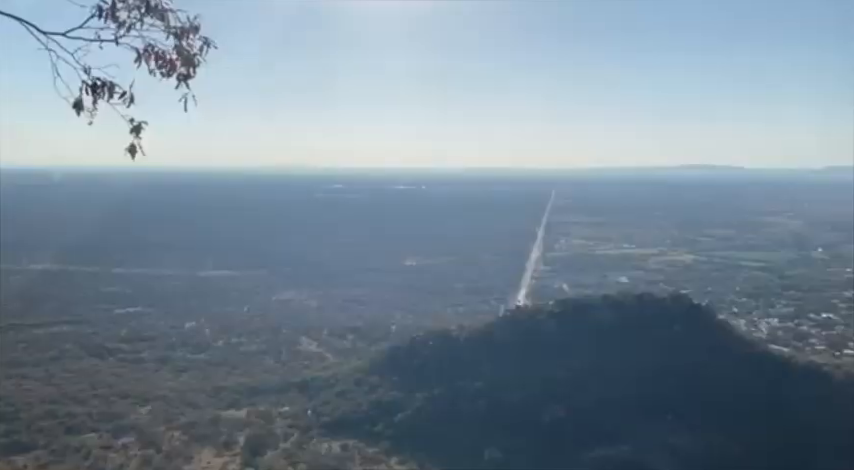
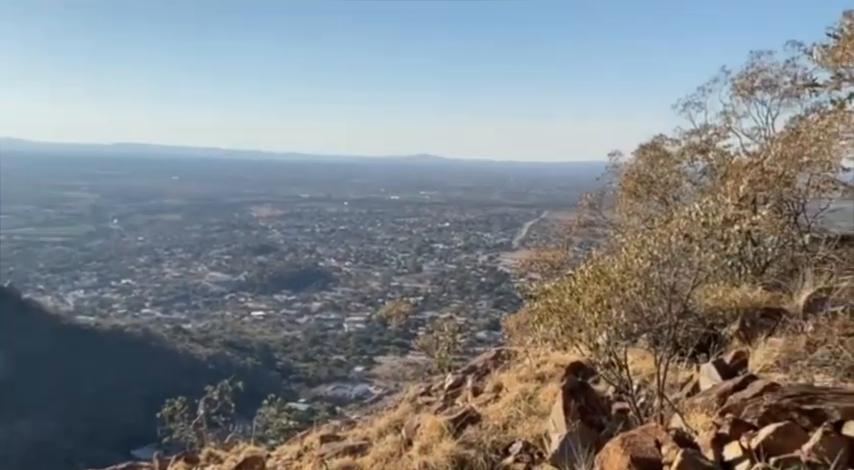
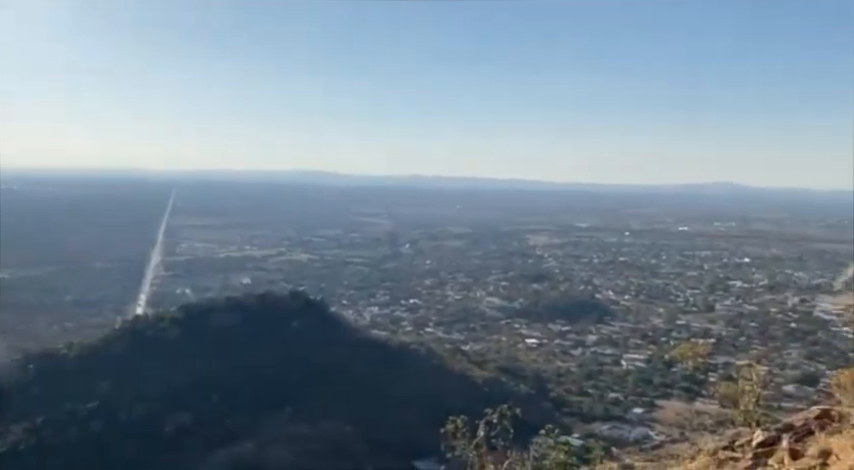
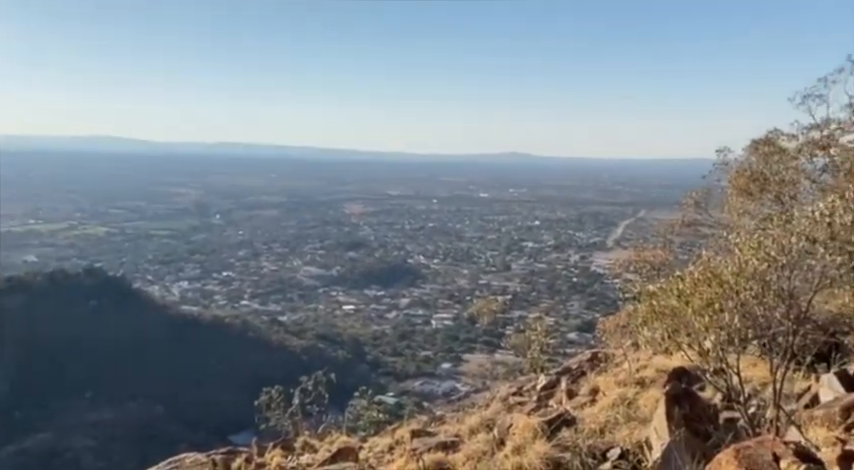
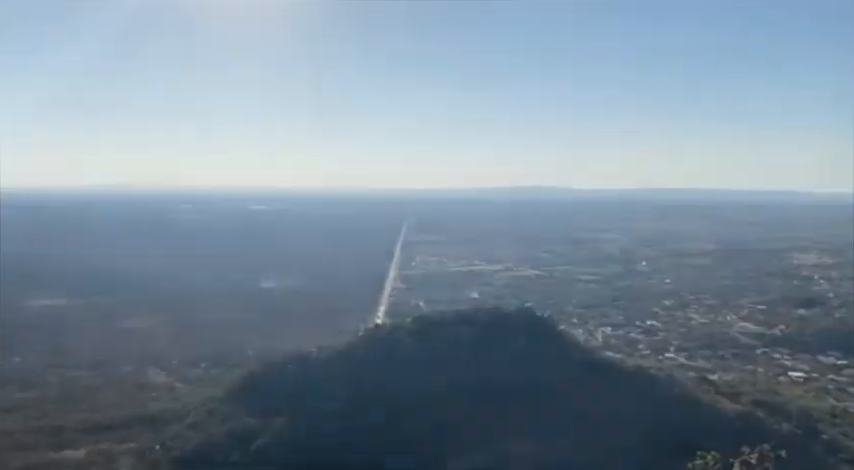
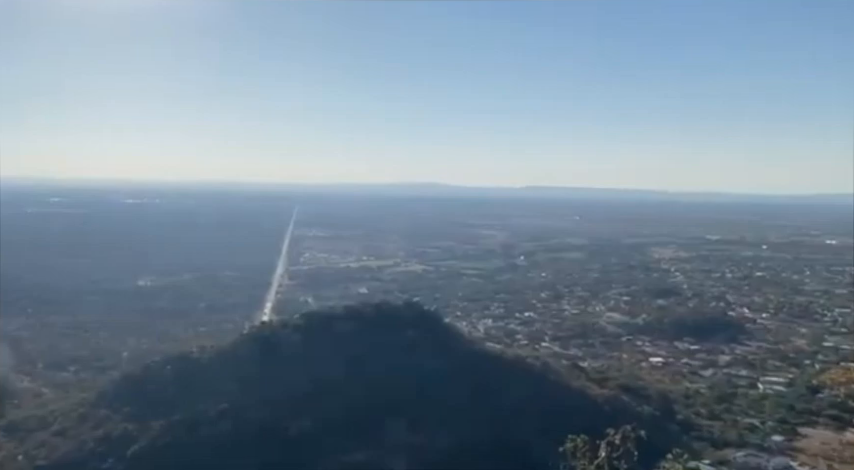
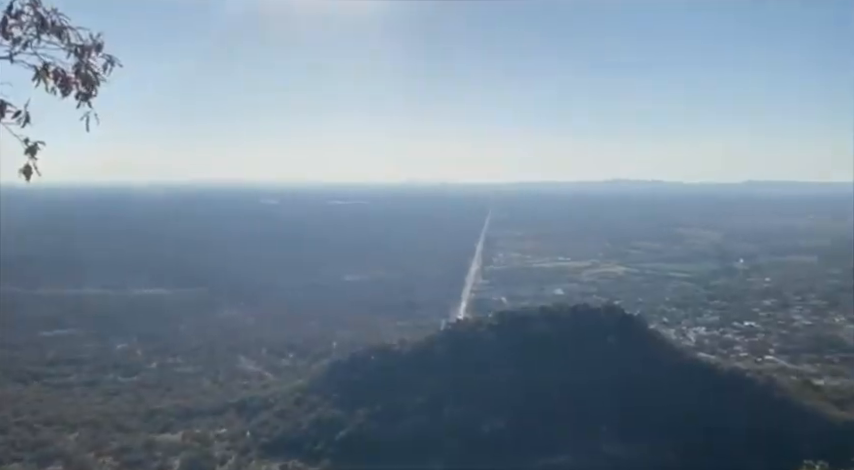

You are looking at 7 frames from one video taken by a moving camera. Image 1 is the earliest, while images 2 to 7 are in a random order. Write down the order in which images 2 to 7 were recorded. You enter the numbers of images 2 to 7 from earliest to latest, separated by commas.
7, 5, 6, 3, 4, 2
